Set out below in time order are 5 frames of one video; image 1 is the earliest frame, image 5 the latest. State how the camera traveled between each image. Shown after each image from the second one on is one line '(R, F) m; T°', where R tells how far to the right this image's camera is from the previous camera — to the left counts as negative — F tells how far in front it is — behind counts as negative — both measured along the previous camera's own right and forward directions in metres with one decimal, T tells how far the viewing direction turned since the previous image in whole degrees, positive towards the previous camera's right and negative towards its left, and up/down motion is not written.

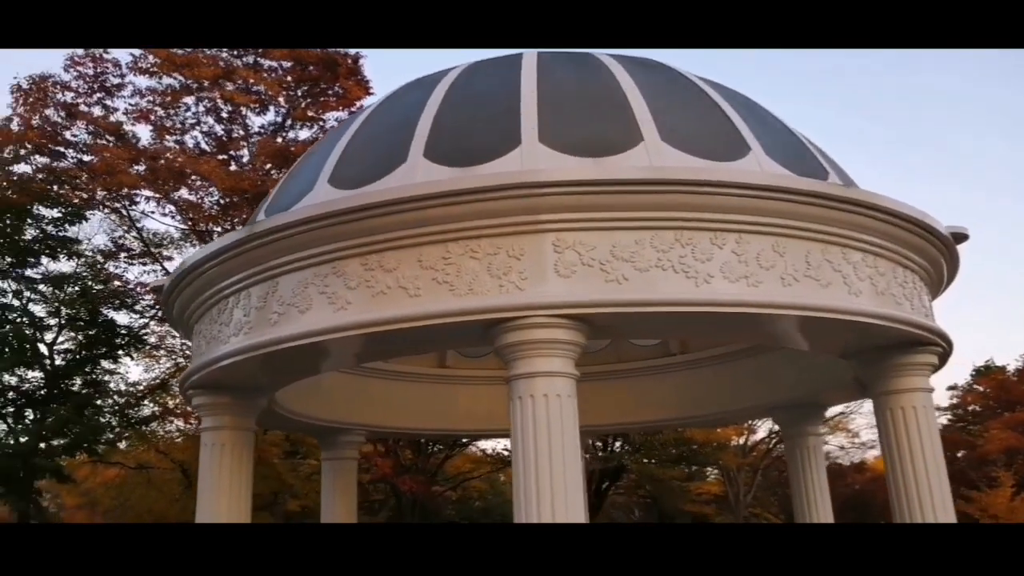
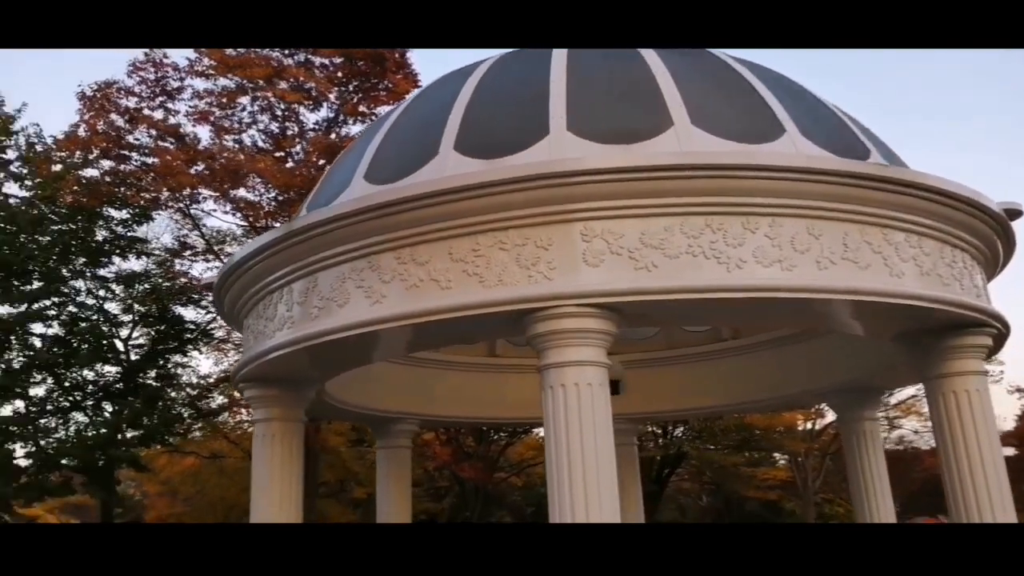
(+0.4, 0.0) m; -5°
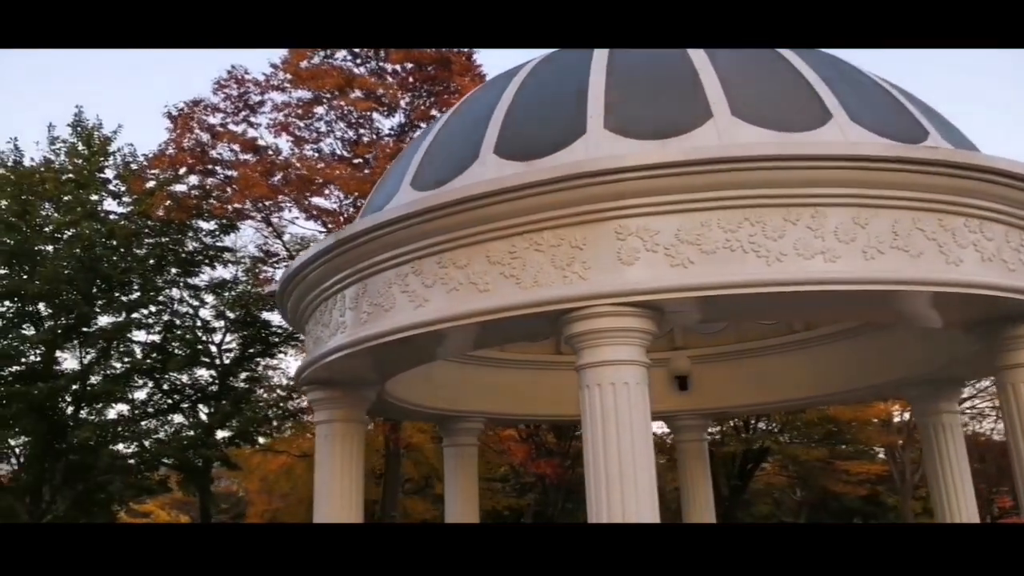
(+0.5, 0.0) m; -6°
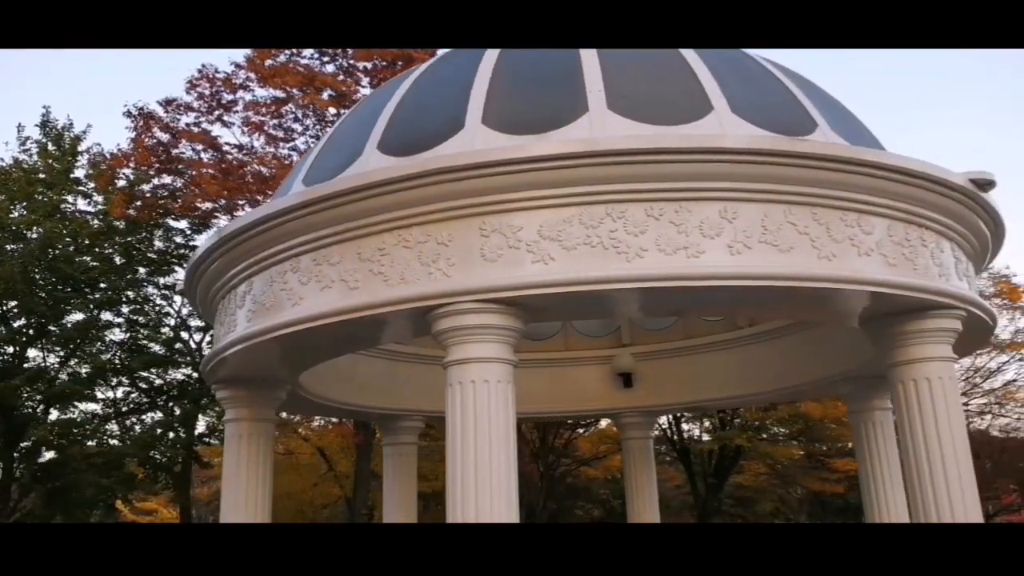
(+1.6, +0.1) m; -1°
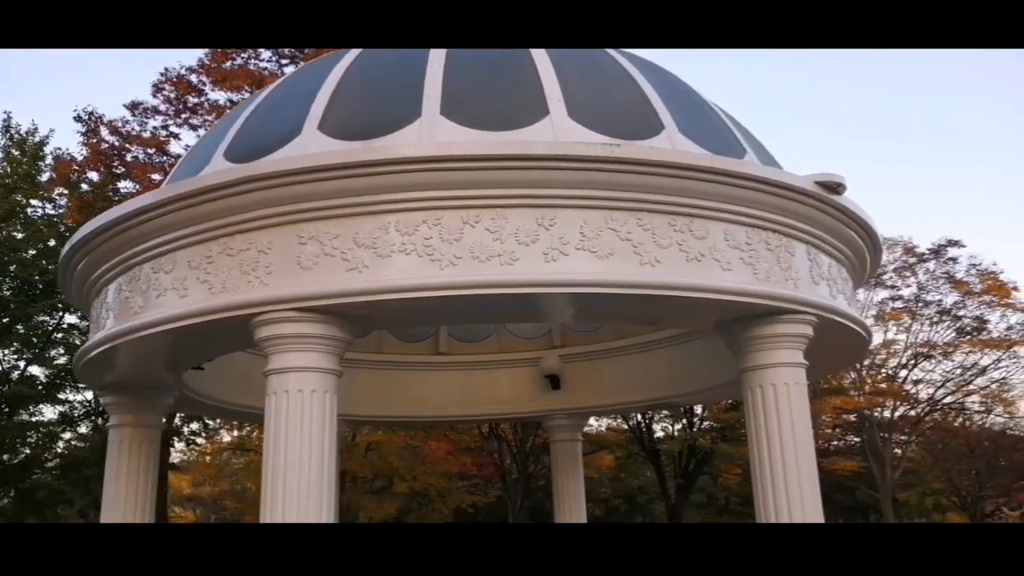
(+2.0, +0.1) m; -1°
